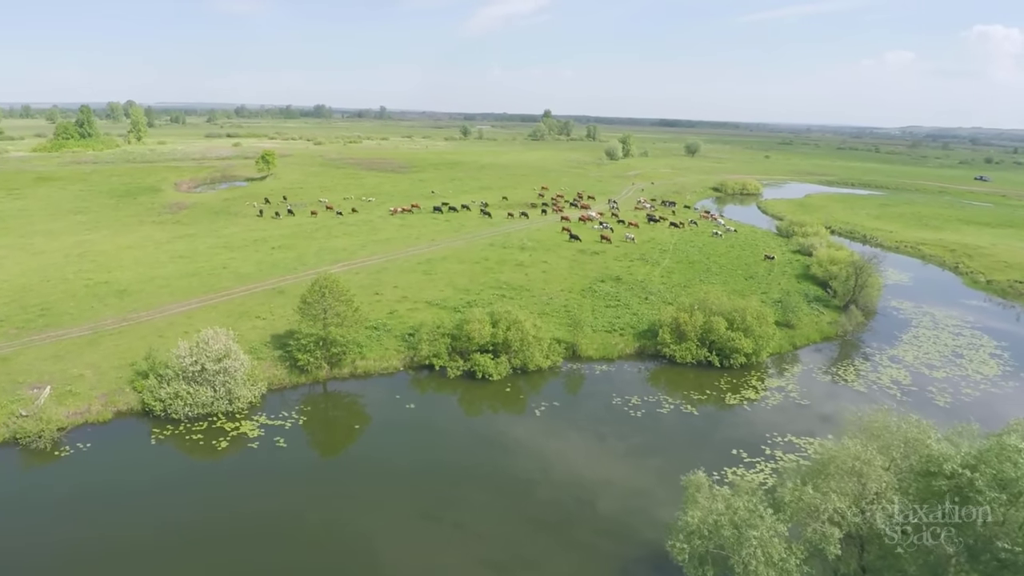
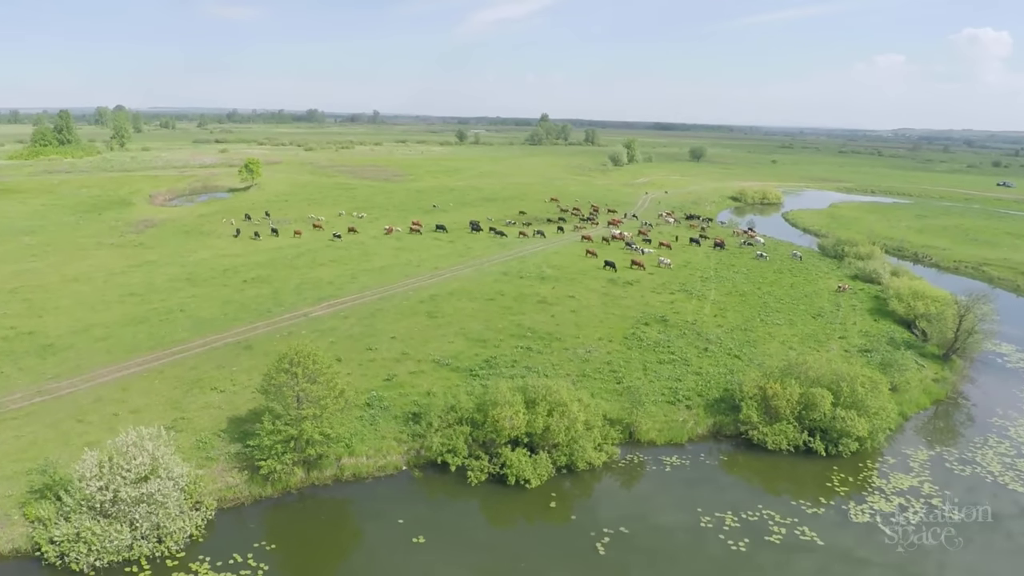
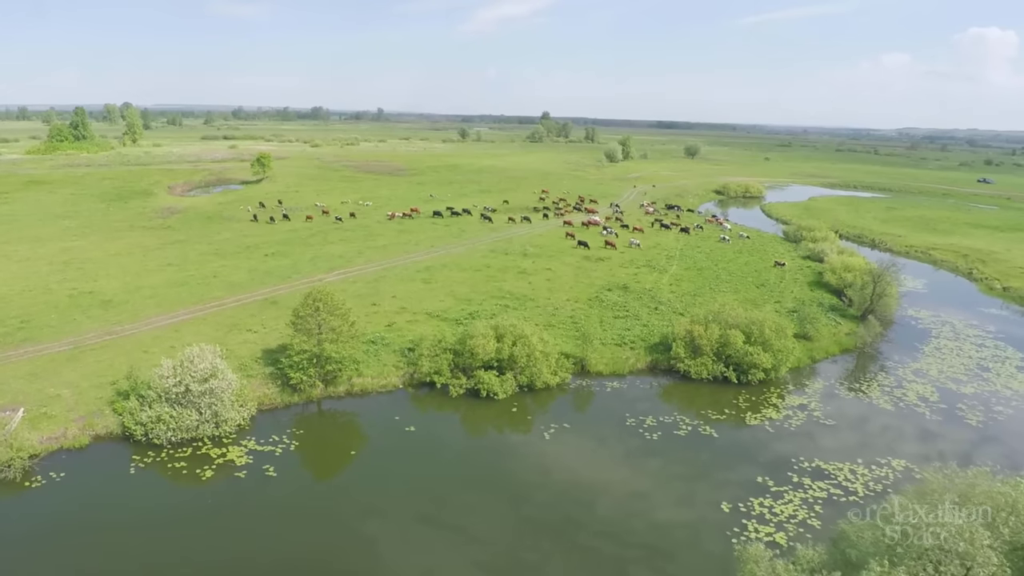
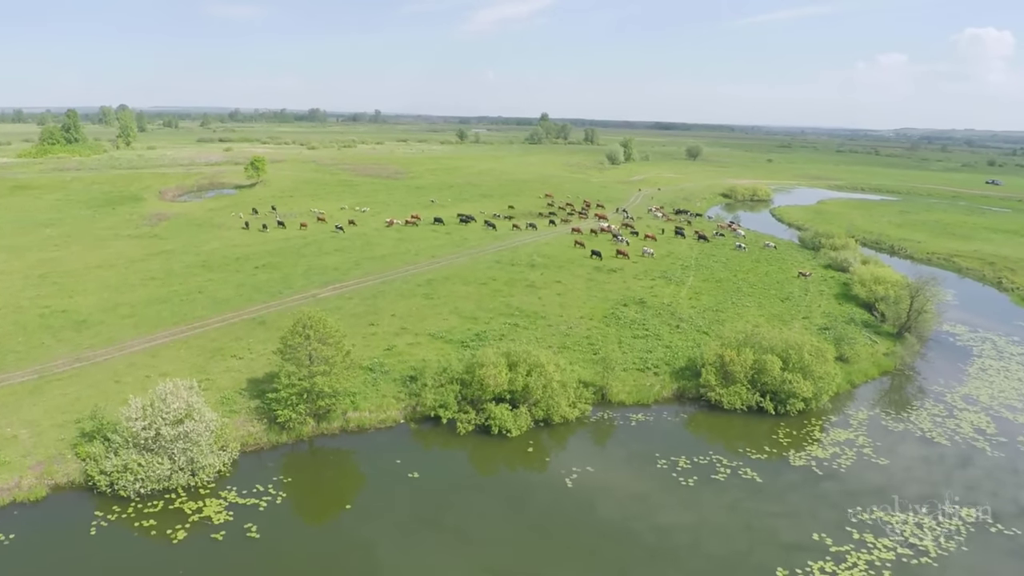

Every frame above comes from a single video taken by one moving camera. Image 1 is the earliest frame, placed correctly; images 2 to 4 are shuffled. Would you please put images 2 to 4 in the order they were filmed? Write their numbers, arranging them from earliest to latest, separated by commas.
3, 4, 2
